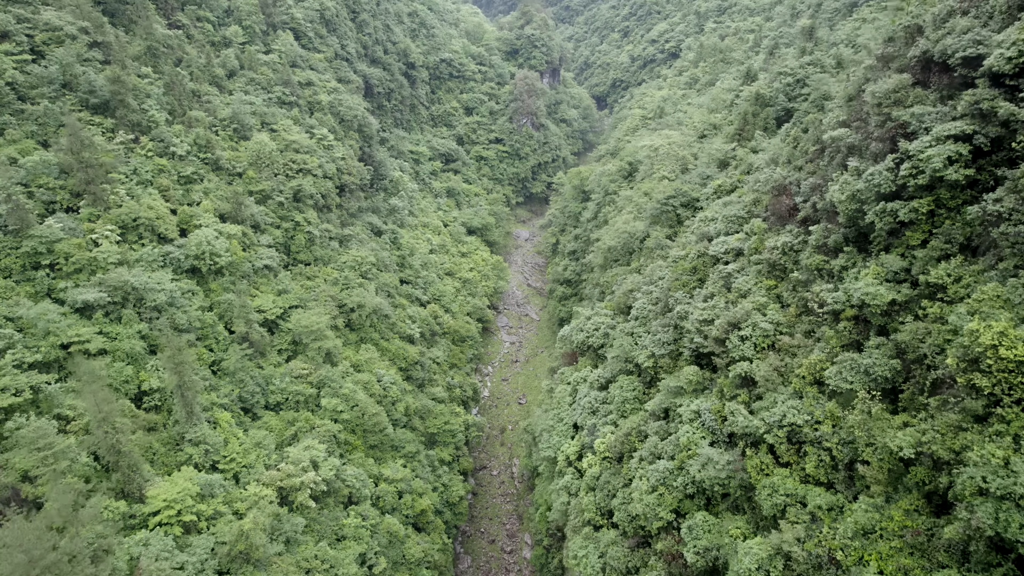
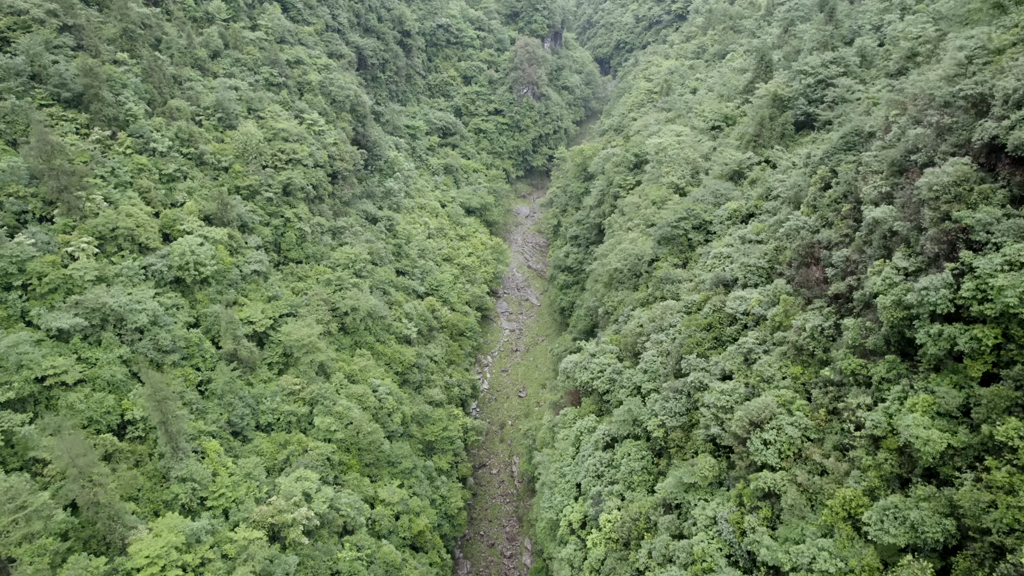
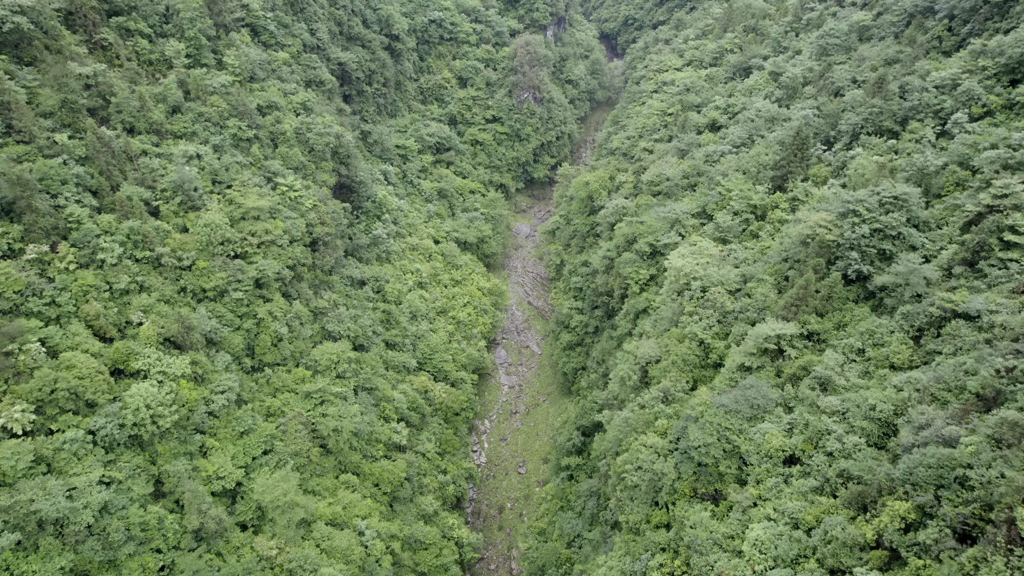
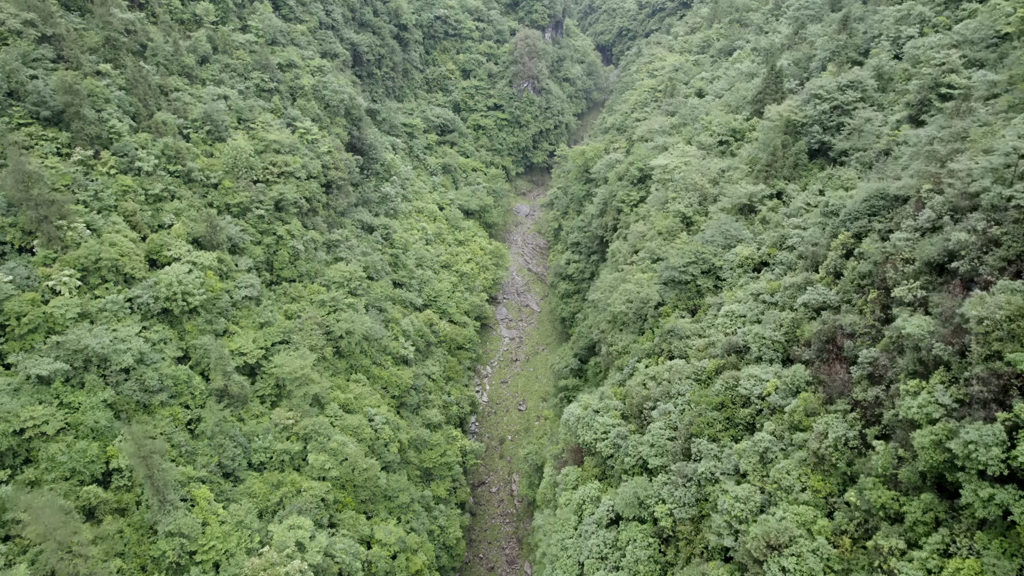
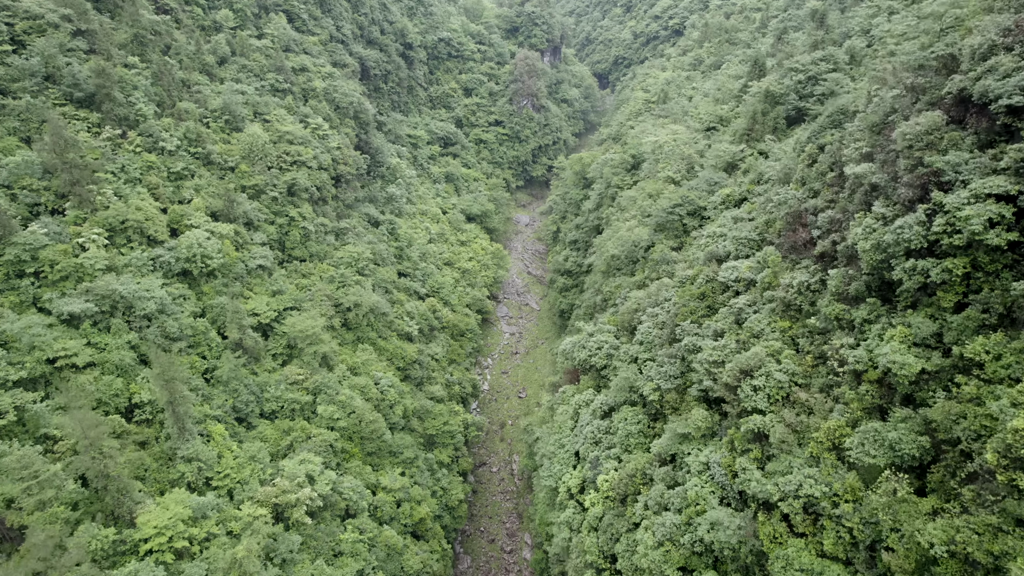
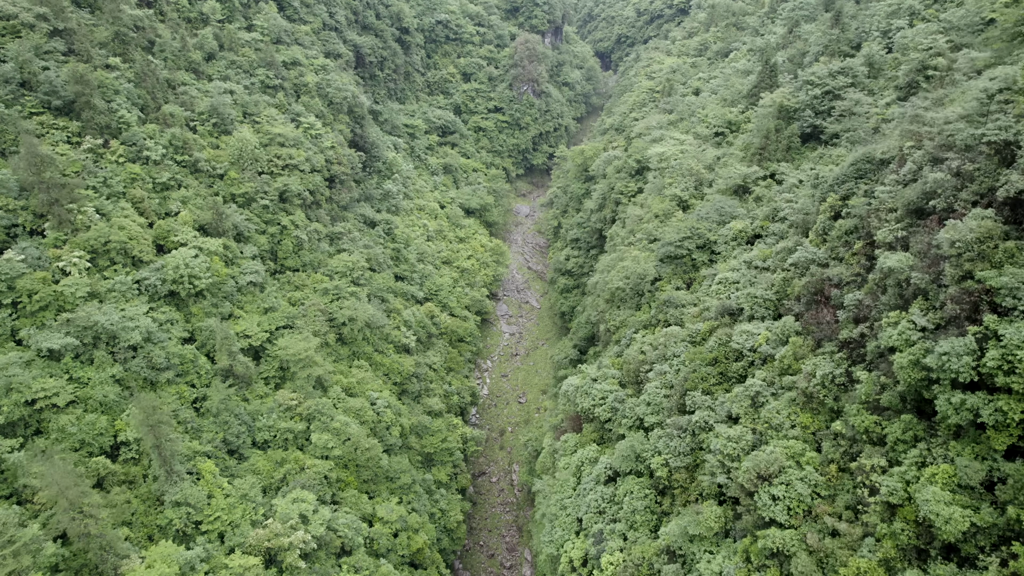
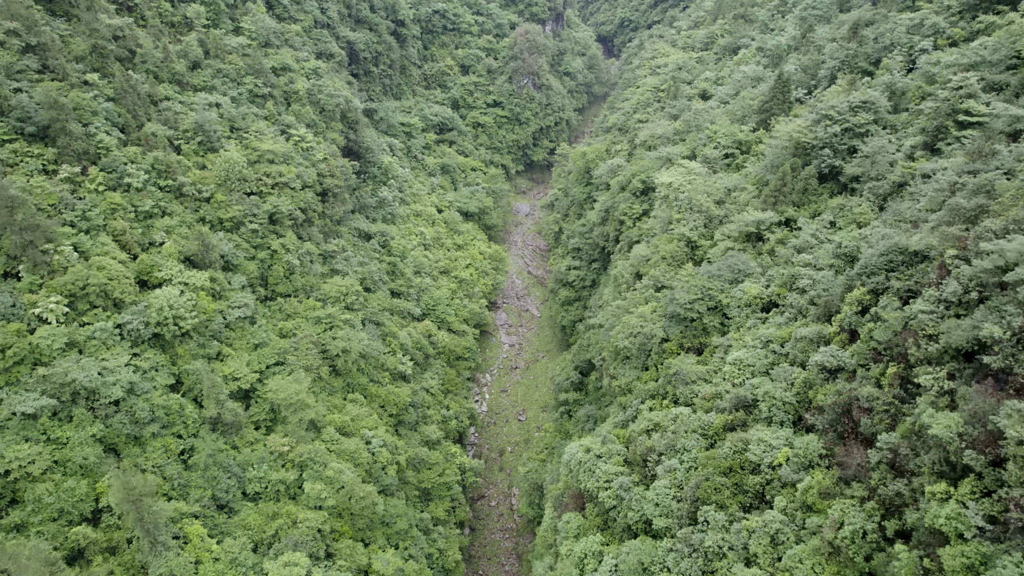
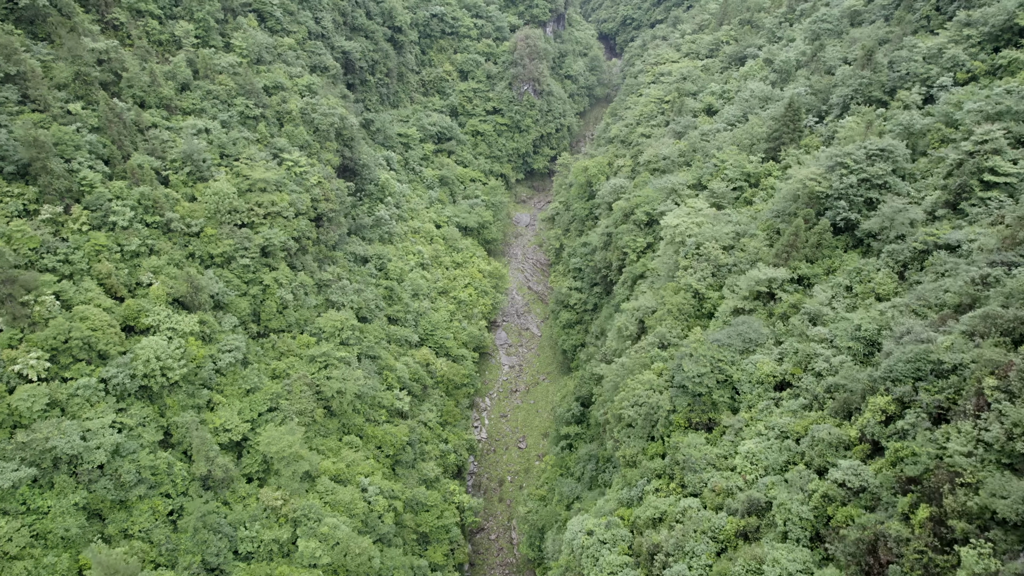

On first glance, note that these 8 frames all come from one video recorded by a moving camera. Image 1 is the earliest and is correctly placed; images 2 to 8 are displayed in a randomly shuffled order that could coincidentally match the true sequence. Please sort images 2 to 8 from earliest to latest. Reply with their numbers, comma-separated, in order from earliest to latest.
5, 2, 6, 4, 7, 8, 3
